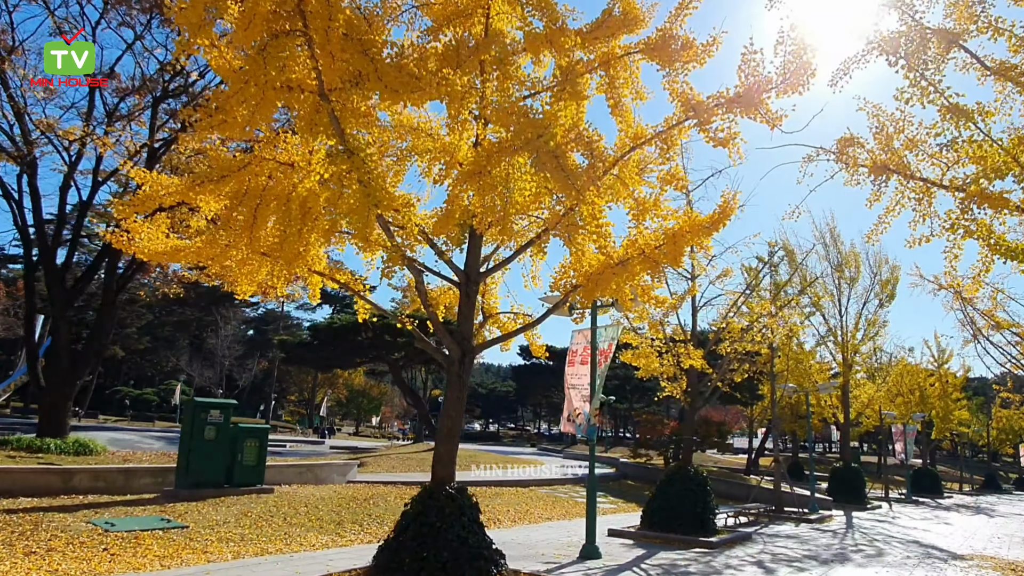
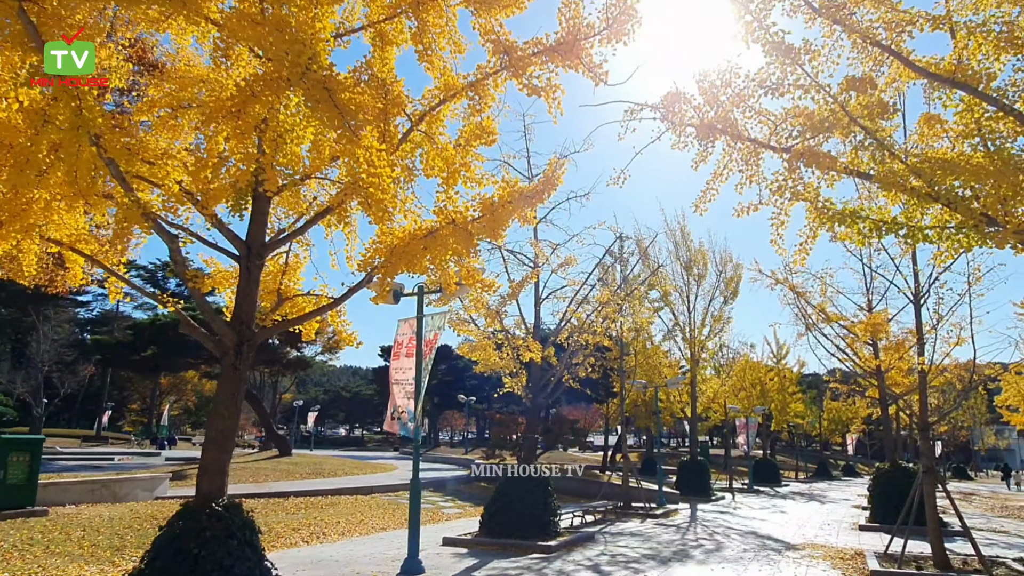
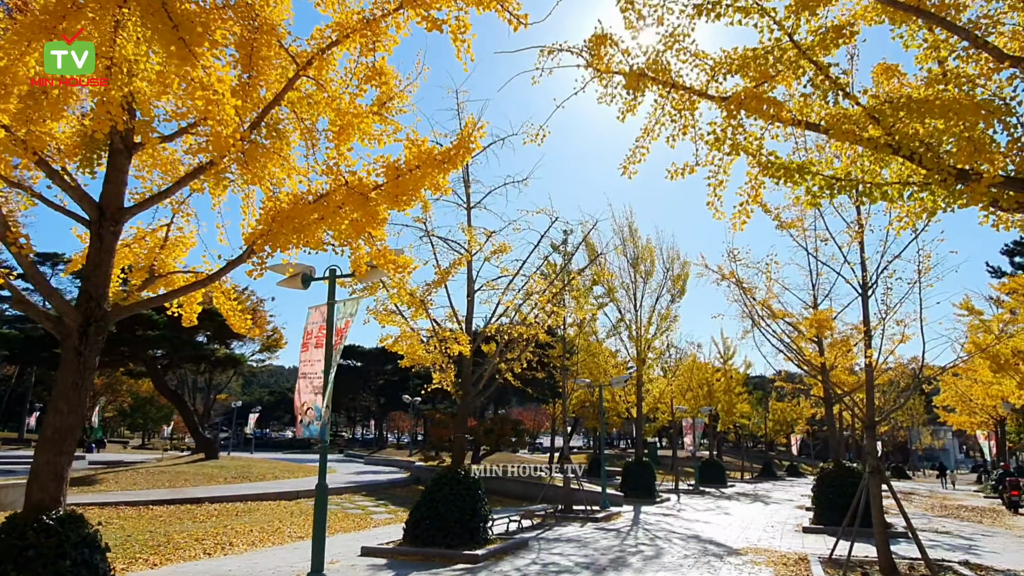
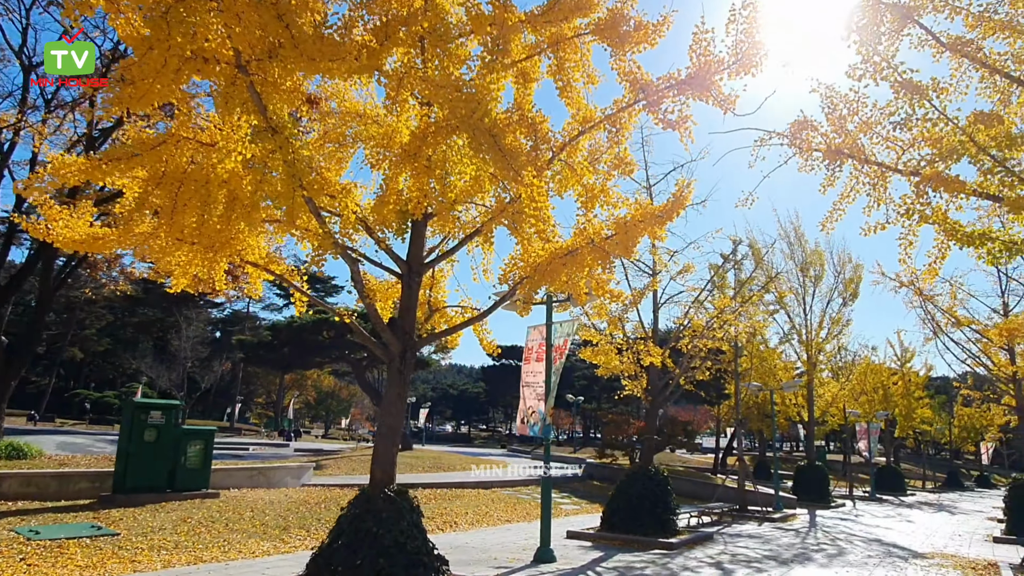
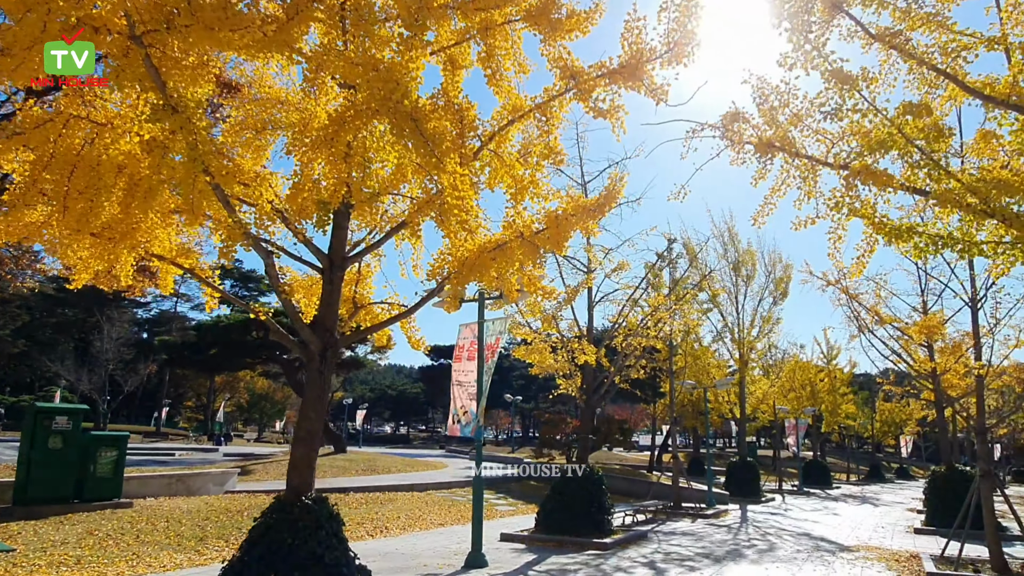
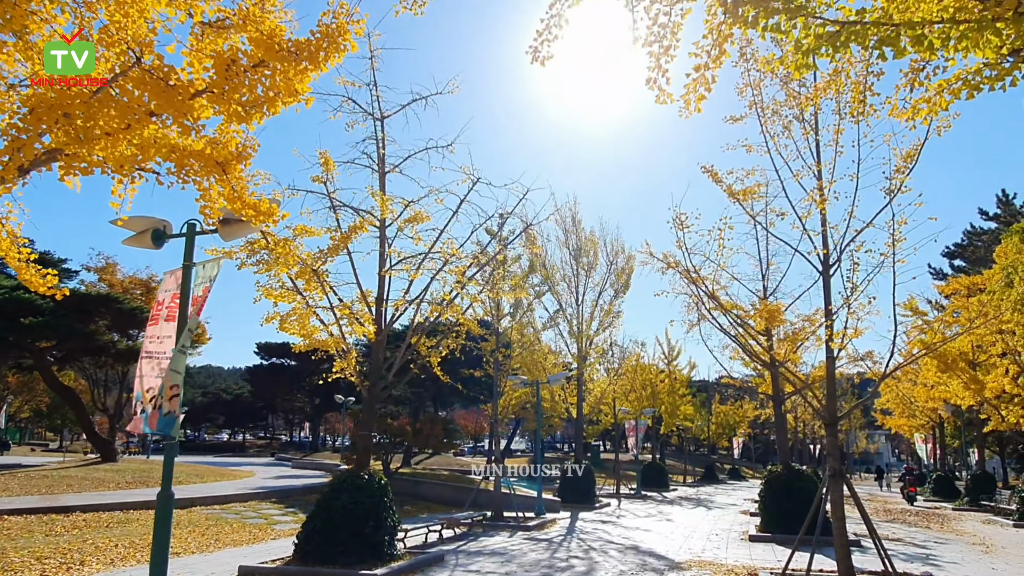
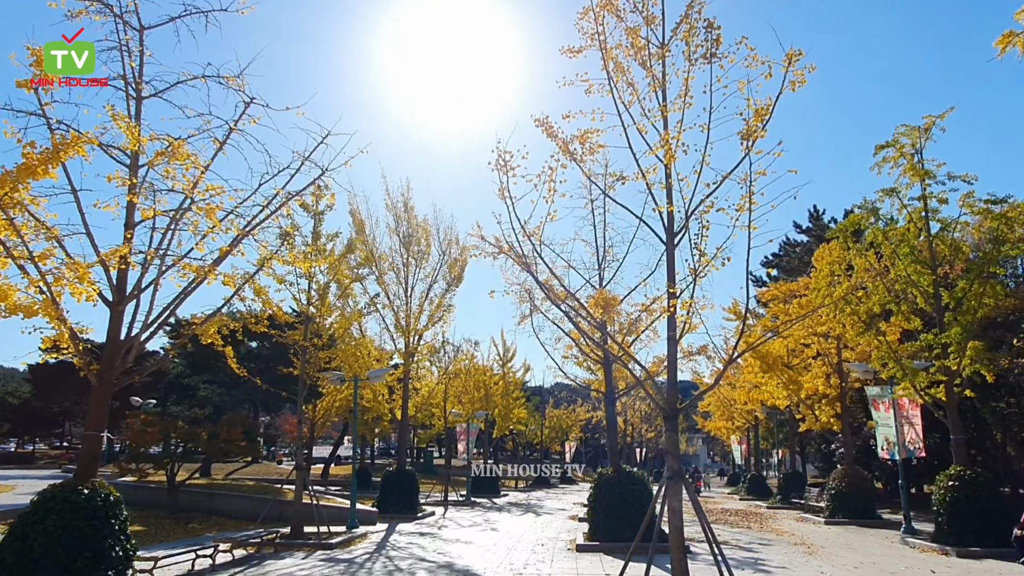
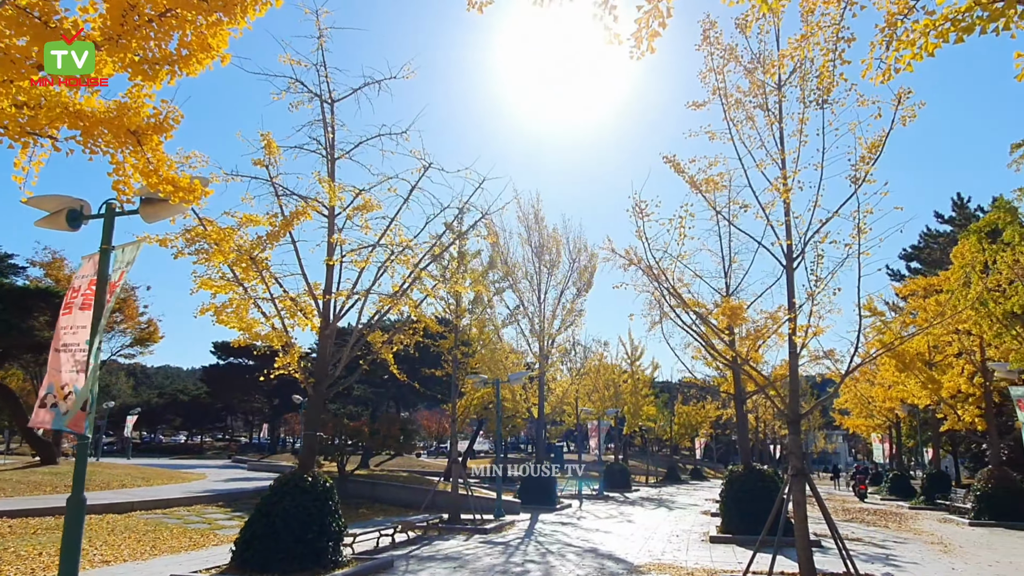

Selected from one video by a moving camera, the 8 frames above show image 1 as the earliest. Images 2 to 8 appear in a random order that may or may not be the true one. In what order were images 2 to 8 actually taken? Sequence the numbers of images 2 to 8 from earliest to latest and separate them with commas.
4, 5, 2, 3, 6, 8, 7
